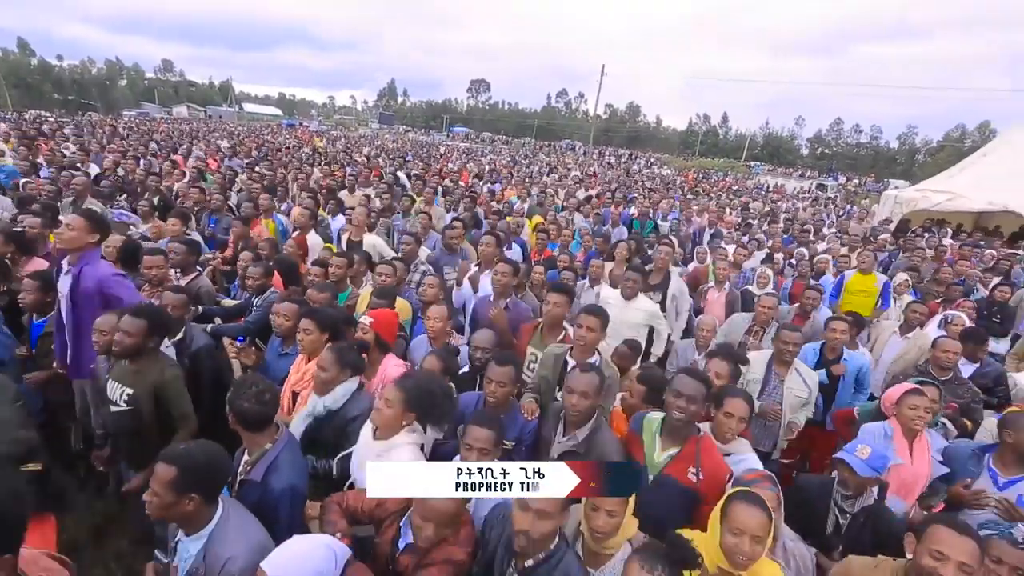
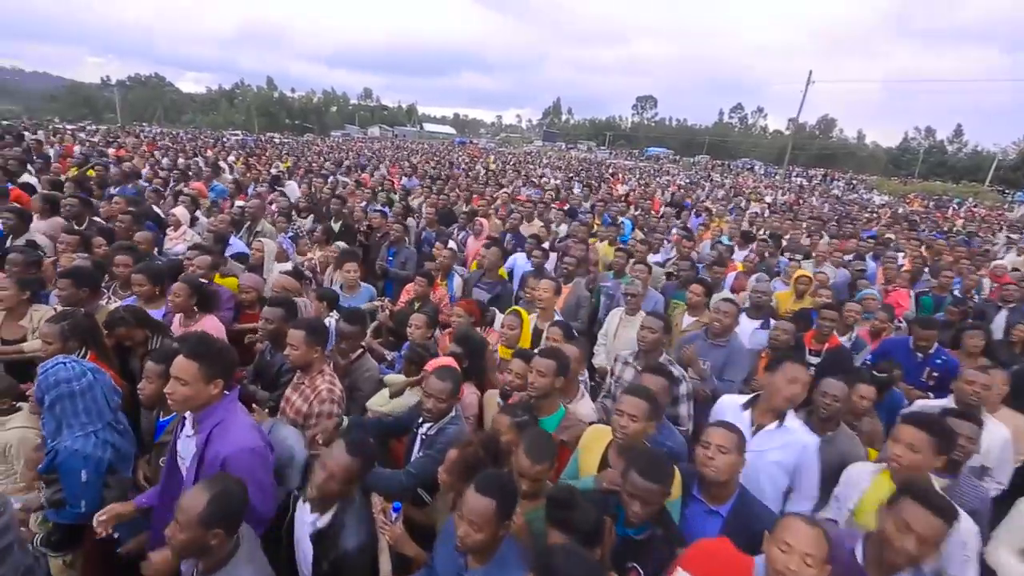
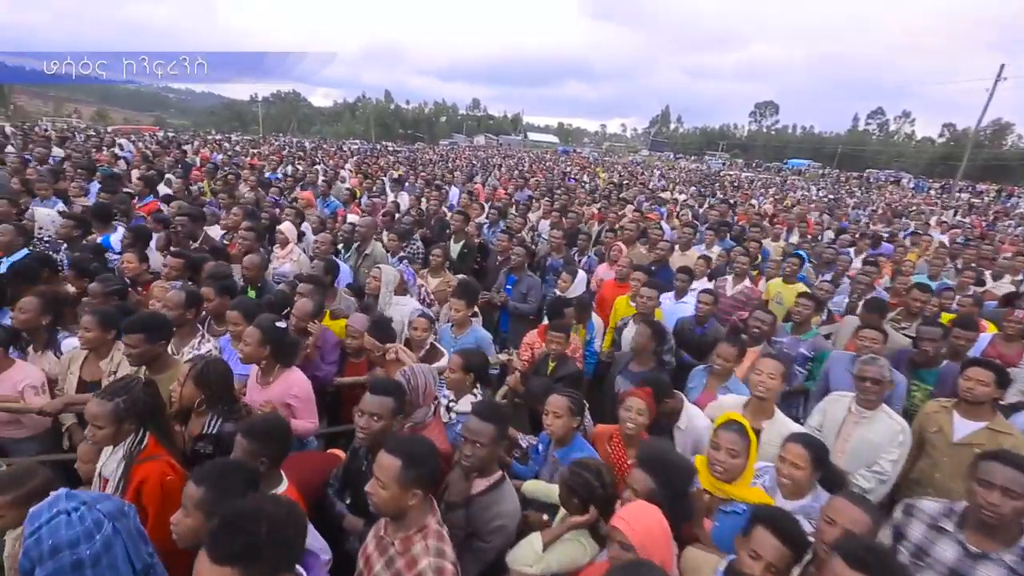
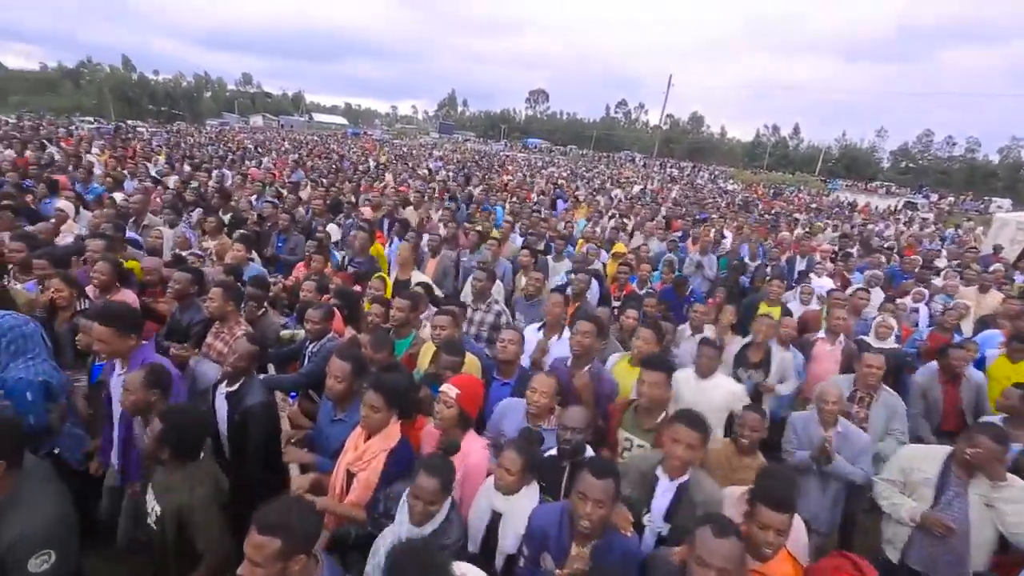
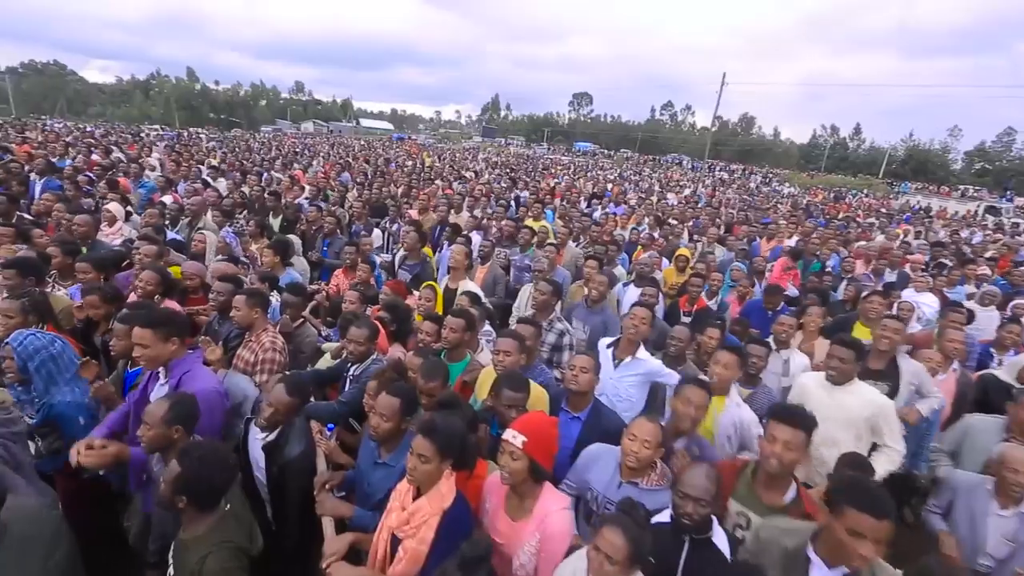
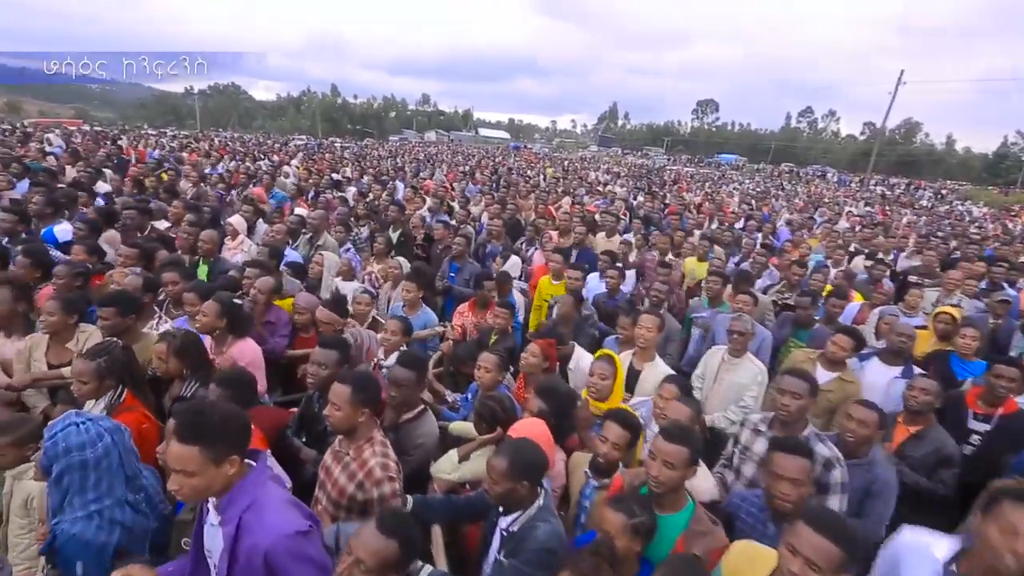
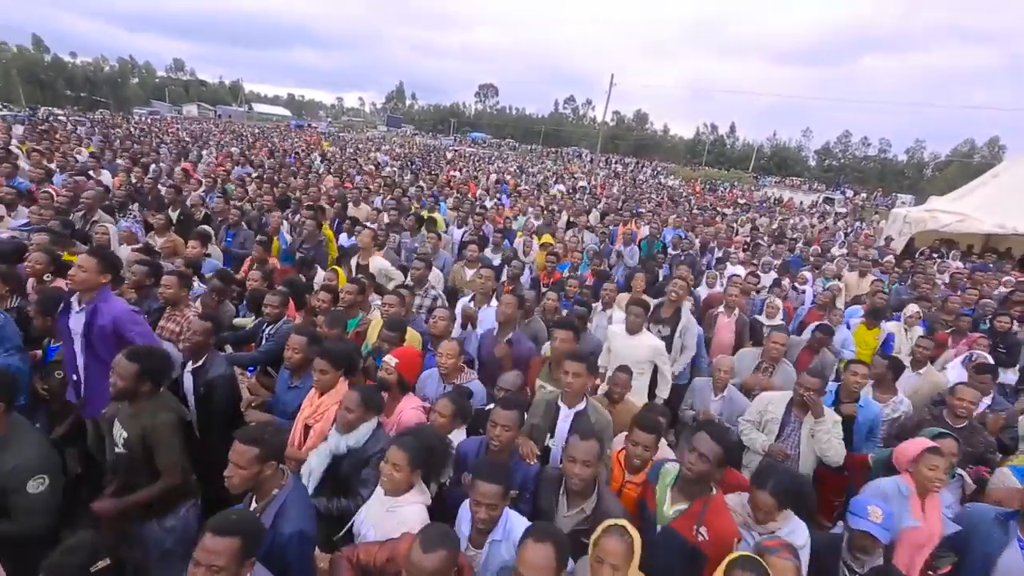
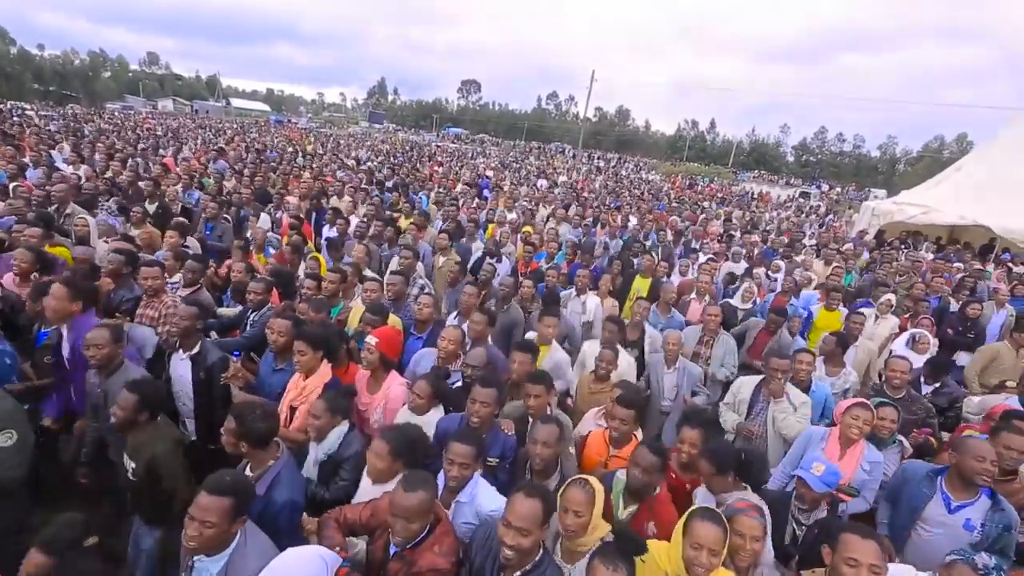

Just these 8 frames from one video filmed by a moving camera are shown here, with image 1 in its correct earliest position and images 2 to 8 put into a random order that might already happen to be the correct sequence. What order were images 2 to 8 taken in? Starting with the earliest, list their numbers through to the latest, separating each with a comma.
8, 7, 4, 5, 2, 6, 3
